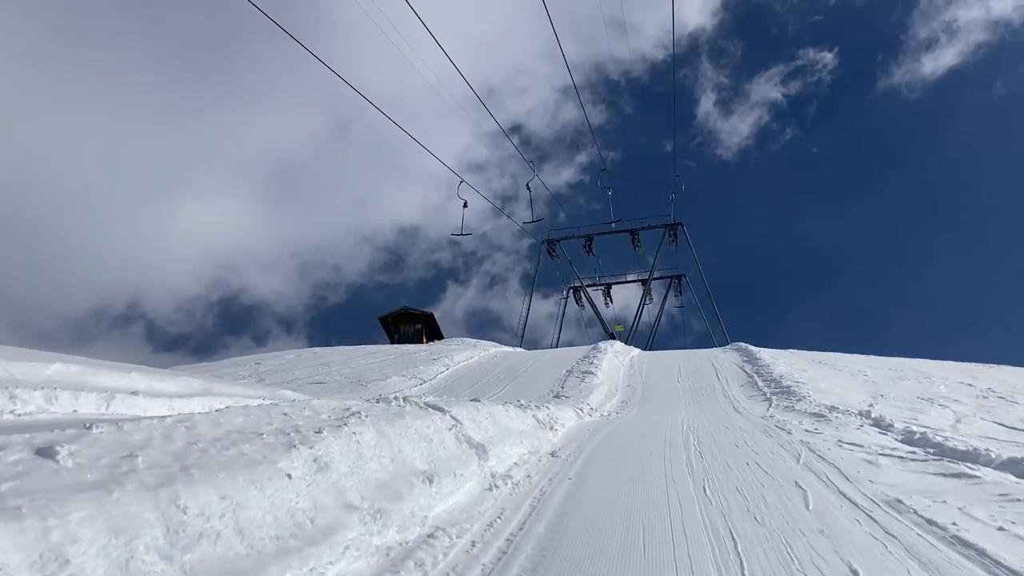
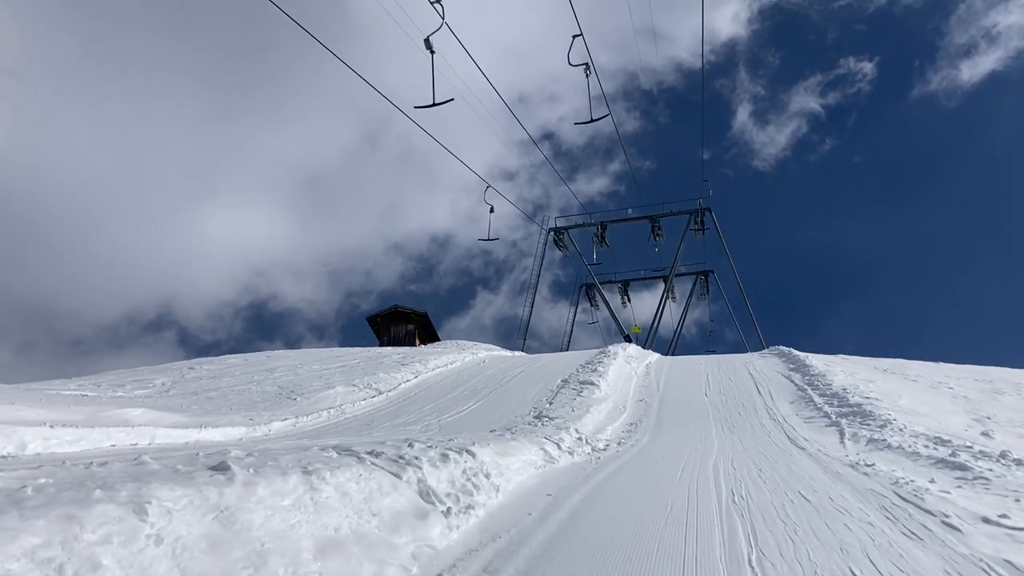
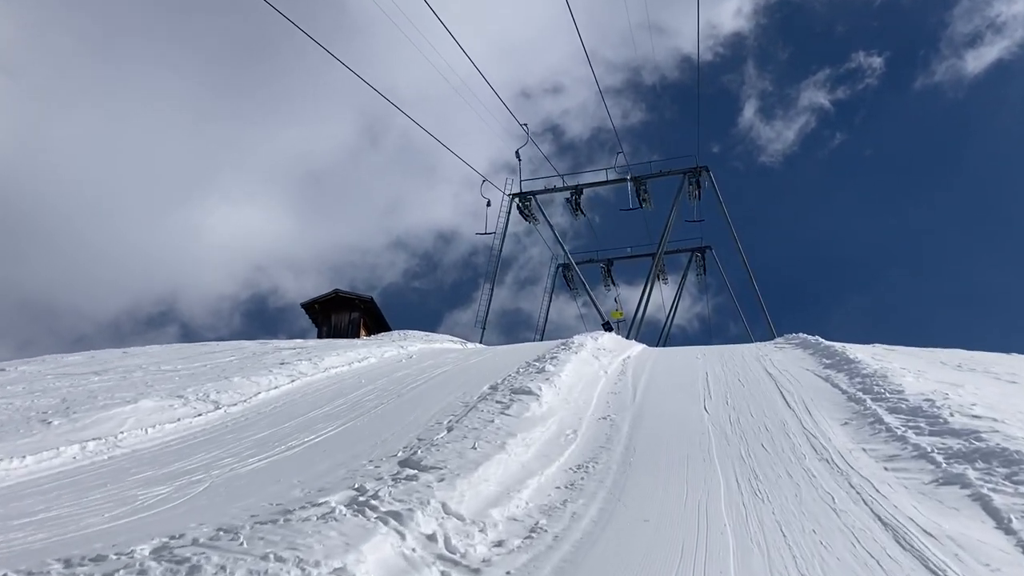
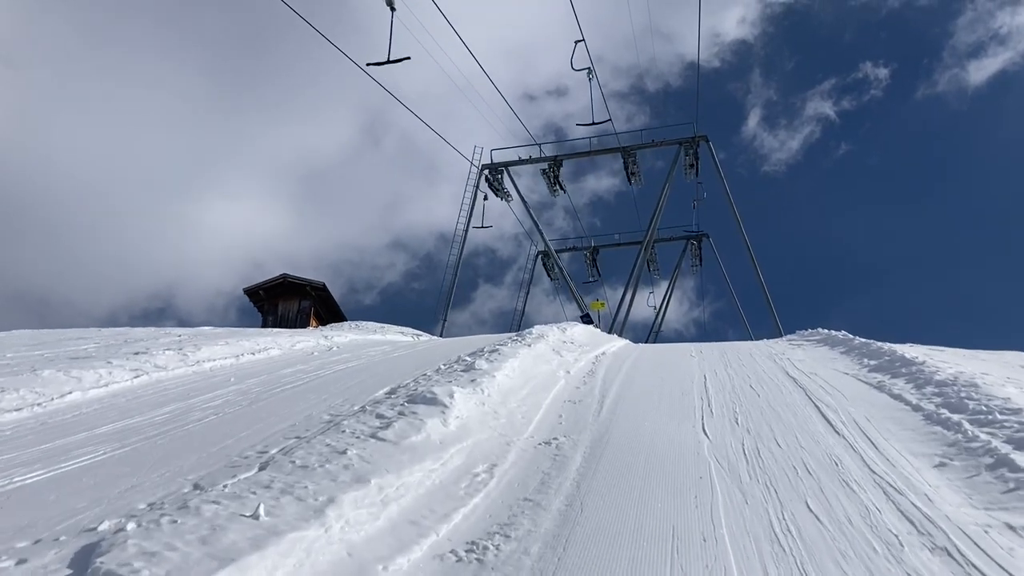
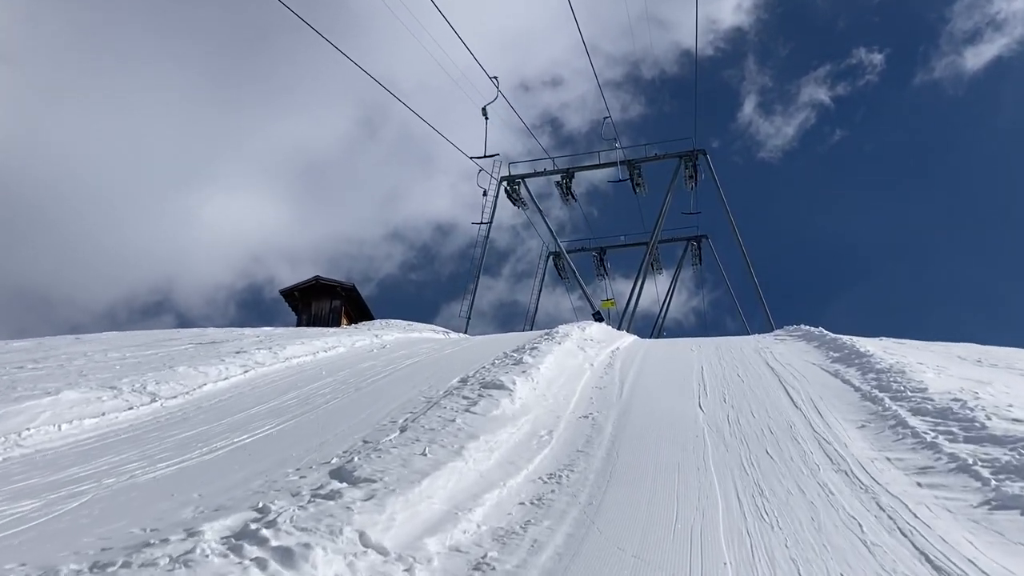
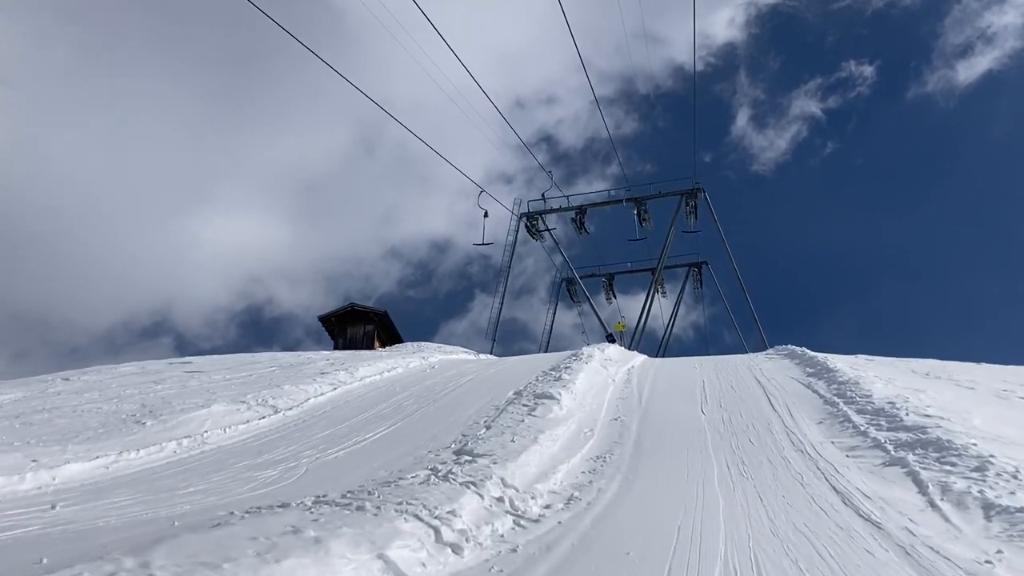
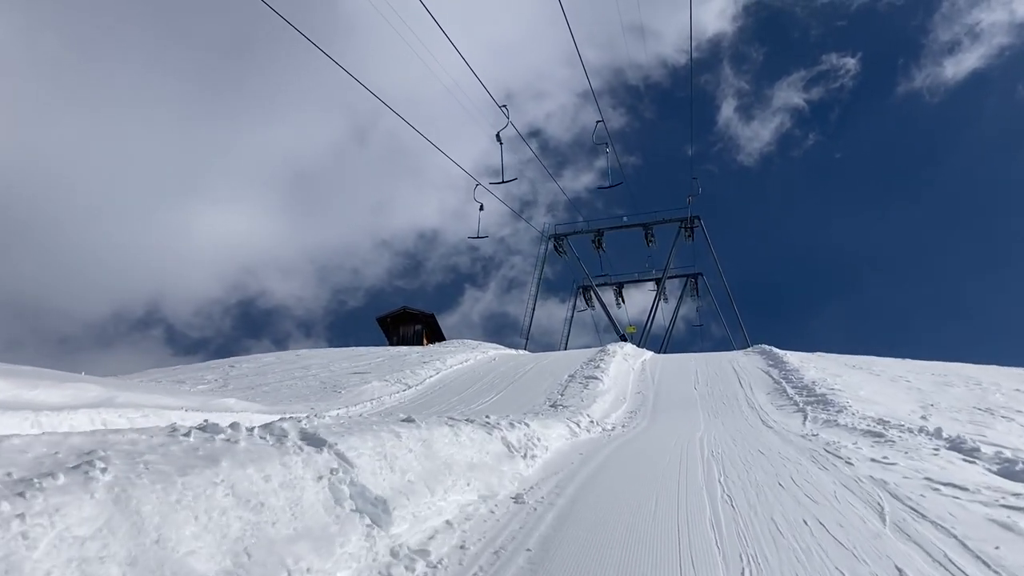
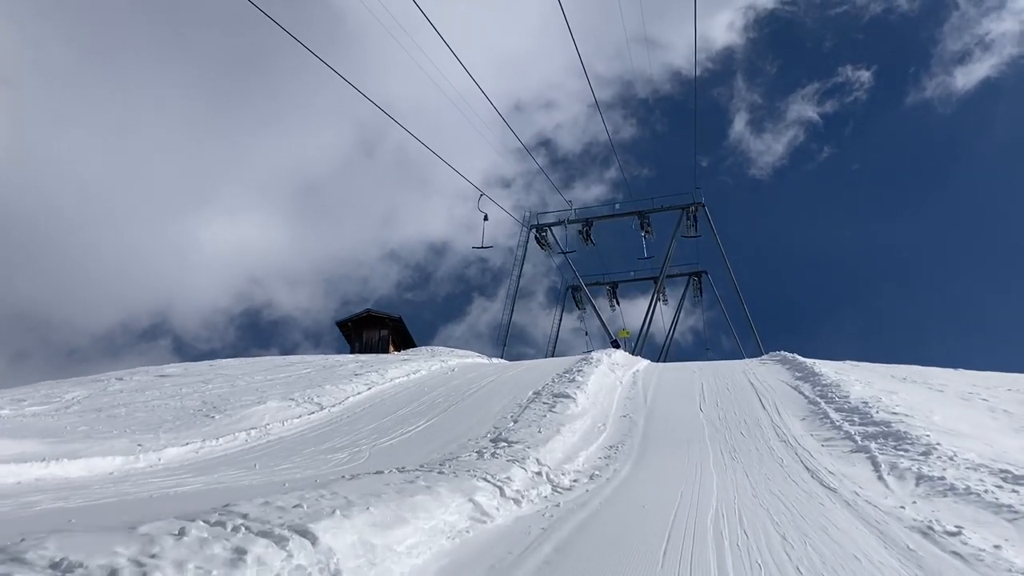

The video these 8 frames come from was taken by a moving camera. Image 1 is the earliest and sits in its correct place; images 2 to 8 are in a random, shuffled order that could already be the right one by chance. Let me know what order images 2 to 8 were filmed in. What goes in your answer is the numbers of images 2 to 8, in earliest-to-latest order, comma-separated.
7, 2, 8, 6, 3, 5, 4
